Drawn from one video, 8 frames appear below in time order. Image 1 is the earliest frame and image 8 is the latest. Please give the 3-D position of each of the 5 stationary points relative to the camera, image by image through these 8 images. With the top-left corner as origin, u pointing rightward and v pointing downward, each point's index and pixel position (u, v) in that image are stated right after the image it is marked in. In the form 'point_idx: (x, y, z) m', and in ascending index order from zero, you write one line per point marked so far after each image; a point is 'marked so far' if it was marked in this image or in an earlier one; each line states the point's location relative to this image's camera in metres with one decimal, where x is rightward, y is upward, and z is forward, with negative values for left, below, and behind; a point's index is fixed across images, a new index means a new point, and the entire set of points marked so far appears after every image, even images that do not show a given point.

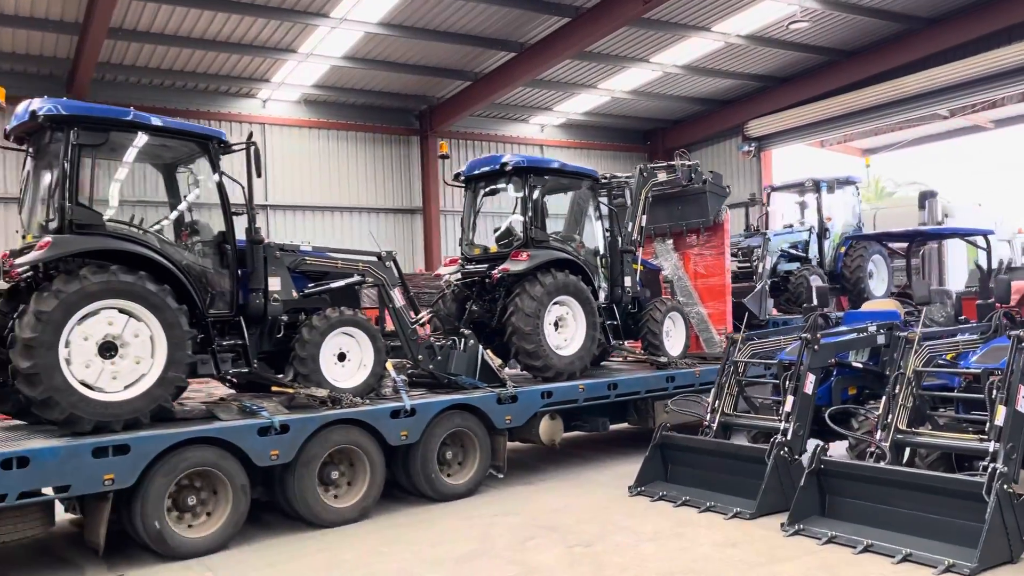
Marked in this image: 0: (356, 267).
0: (-0.9, +0.1, +5.0) m
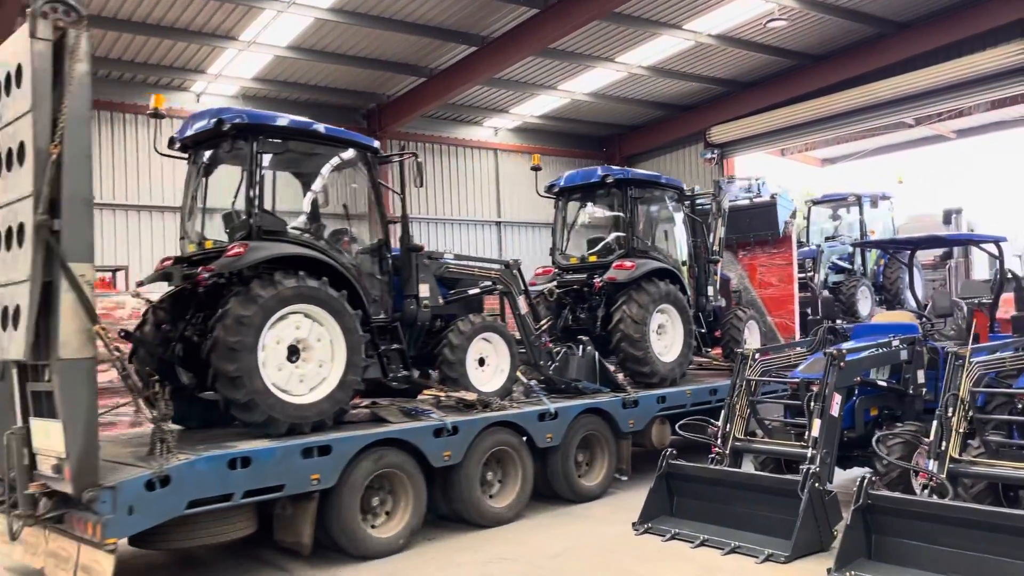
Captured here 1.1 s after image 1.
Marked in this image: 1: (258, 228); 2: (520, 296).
0: (-0.1, +0.1, +5.1) m
1: (-1.2, +0.3, +4.0) m
2: (0.0, 0.0, +5.3) m
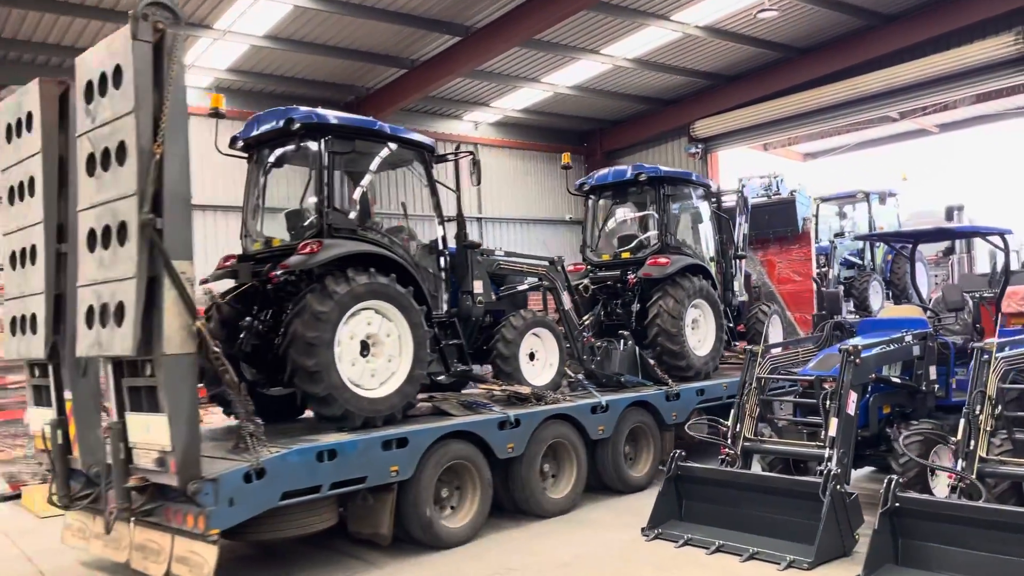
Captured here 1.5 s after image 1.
0: (+0.2, +0.1, +5.2) m
1: (-0.8, +0.3, +4.0) m
2: (+0.3, 0.0, +5.4) m
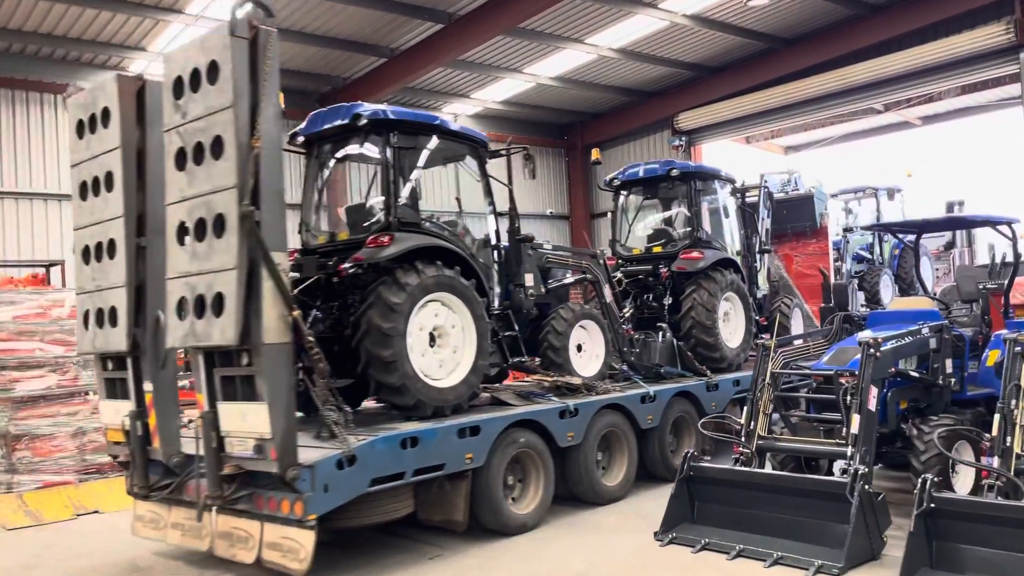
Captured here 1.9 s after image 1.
0: (+0.4, +0.2, +5.3) m
1: (-0.5, +0.3, +4.1) m
2: (+0.6, 0.0, +5.5) m
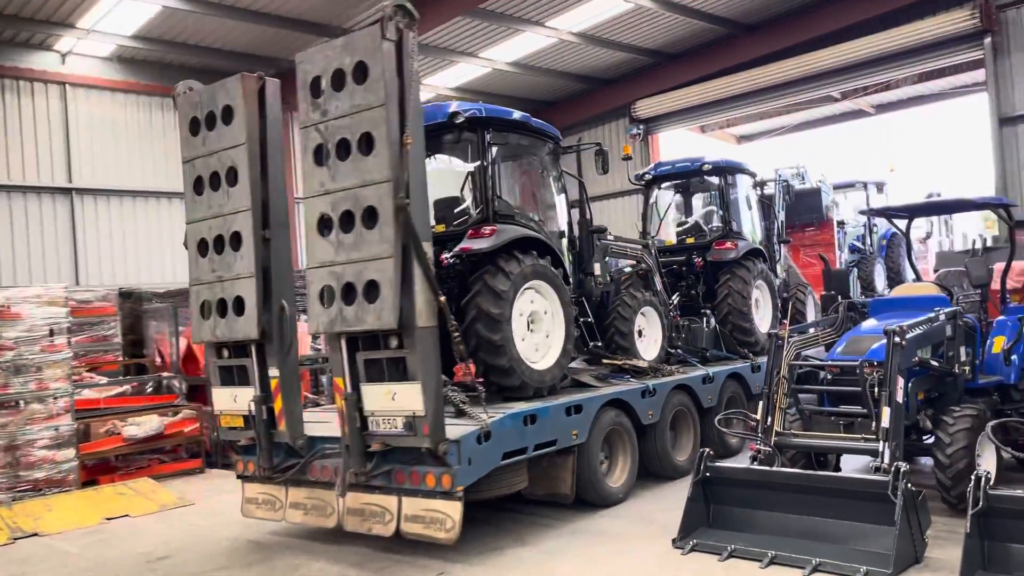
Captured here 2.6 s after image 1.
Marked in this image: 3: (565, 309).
0: (+0.8, +0.2, +5.6) m
1: (-0.1, +0.4, +4.3) m
2: (+1.0, +0.1, +5.8) m
3: (+0.3, -0.1, +4.5) m
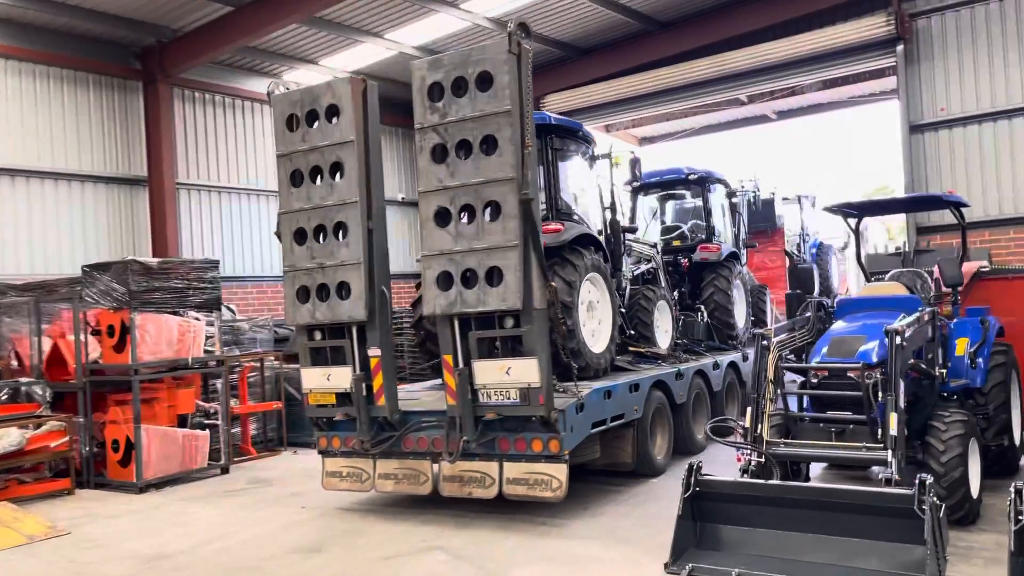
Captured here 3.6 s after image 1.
0: (+1.0, +0.3, +6.2) m
1: (+0.2, +0.4, +4.8) m
2: (+1.1, +0.1, +6.3) m
3: (+0.6, -0.1, +5.0) m
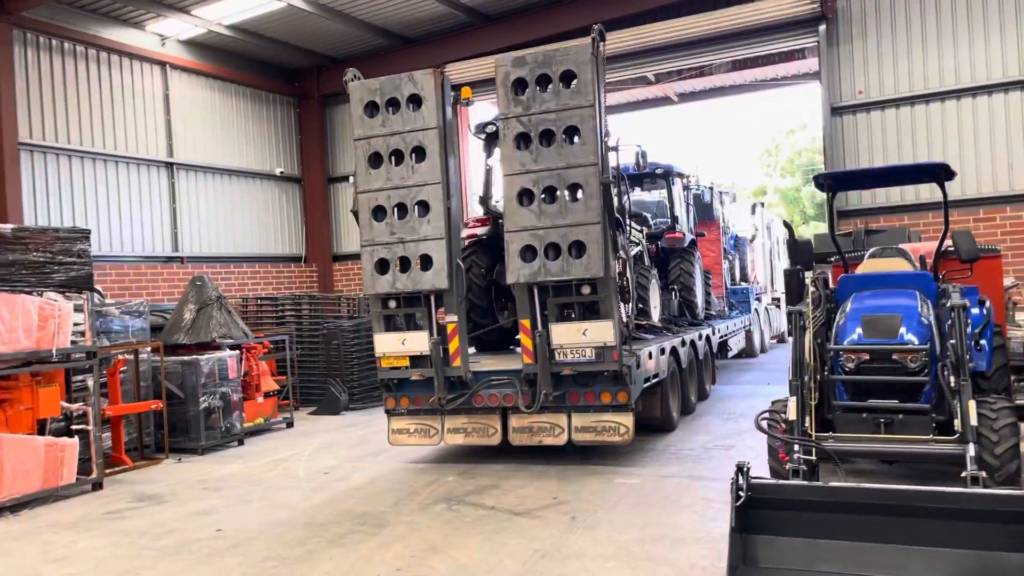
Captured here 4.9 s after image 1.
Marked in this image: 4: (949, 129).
0: (+0.9, +0.4, +5.3) m
1: (+0.4, +0.6, +3.8) m
2: (+1.0, +0.3, +5.5) m
3: (+0.7, +0.1, +4.1) m
4: (+5.3, +1.9, +10.5) m
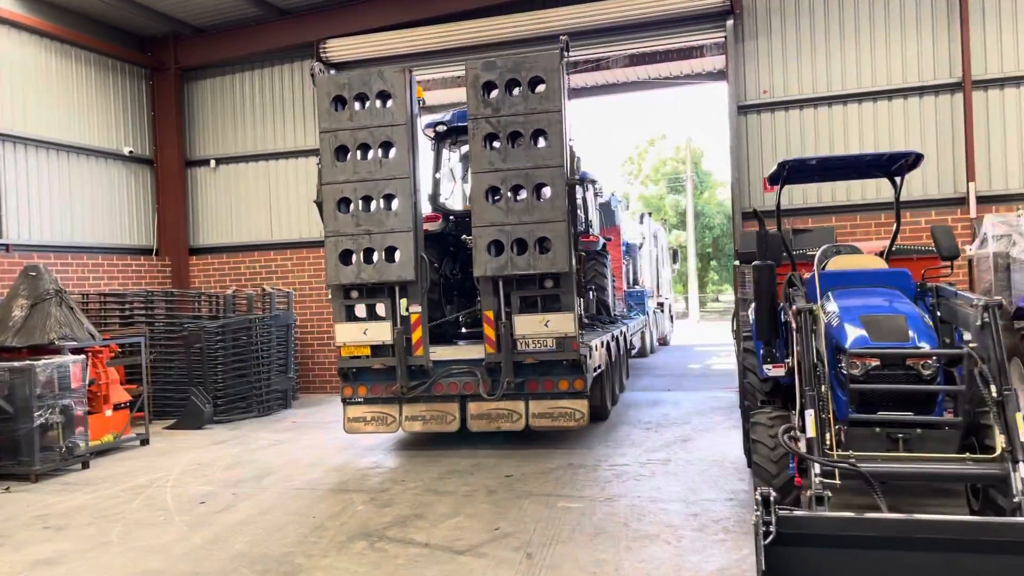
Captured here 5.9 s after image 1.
0: (+0.6, +0.5, +4.5) m
1: (+0.4, +0.6, +2.9) m
2: (+0.7, +0.3, +4.7) m
3: (+0.7, +0.1, +3.2) m
4: (+4.1, +1.9, +10.4) m
